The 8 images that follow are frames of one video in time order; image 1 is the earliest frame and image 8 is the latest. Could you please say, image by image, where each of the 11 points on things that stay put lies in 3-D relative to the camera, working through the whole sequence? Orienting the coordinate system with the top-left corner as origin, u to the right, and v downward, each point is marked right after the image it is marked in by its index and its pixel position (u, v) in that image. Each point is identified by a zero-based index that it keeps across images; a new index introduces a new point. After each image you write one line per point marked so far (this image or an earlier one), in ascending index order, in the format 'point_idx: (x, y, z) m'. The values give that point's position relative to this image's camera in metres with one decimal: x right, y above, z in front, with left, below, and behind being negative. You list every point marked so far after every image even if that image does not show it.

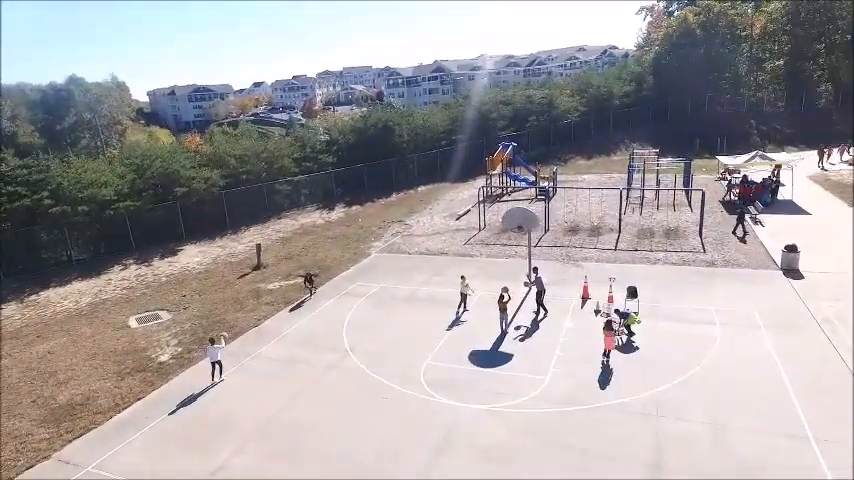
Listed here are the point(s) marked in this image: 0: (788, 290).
0: (+10.8, -1.6, +15.4) m
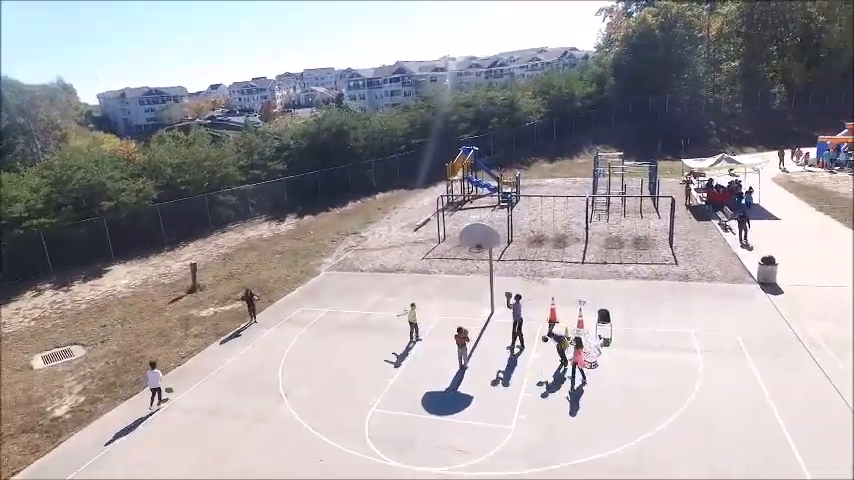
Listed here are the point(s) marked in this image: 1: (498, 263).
0: (+9.4, -1.9, +14.3) m
1: (+2.7, -0.9, +19.3) m
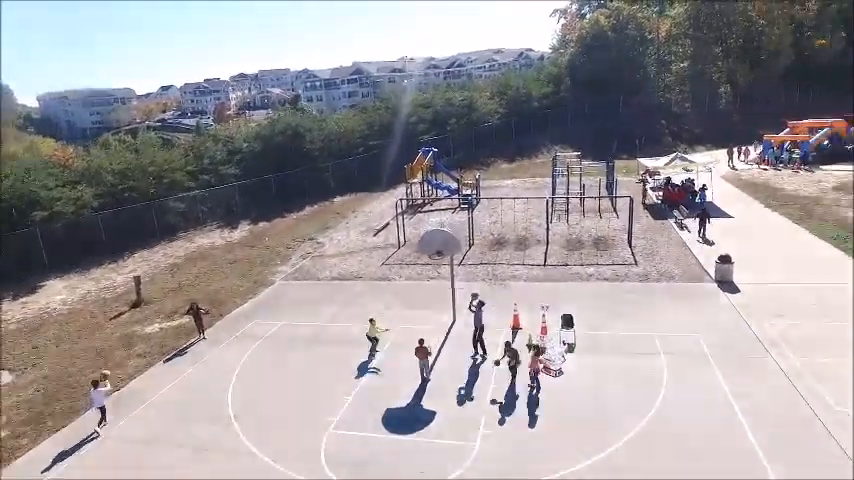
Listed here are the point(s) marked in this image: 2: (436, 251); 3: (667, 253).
0: (+8.3, -1.9, +14.4) m
1: (+1.2, -1.0, +18.9) m
2: (+0.2, -0.3, +14.2) m
3: (+8.7, -0.5, +18.7) m
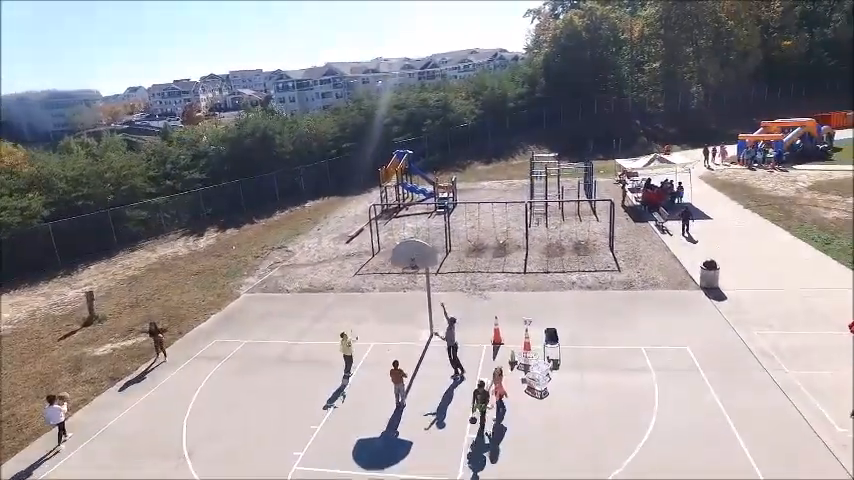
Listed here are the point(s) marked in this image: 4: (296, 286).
0: (+7.7, -2.0, +13.8) m
1: (+0.3, -1.3, +18.0) m
2: (-0.4, -0.6, +13.3) m
3: (+7.8, -0.7, +18.1) m
4: (-4.8, -1.7, +18.8) m
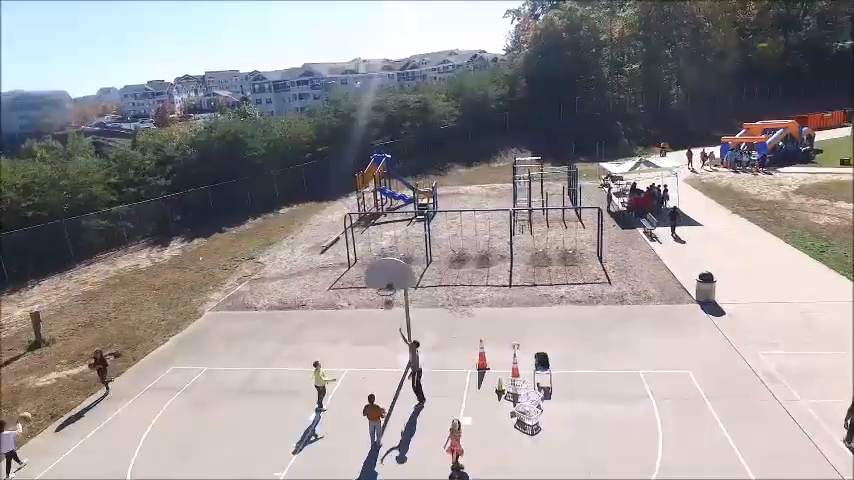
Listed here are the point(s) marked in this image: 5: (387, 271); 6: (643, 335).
0: (+7.2, -2.3, +12.9) m
1: (-0.3, -1.7, +16.8) m
2: (-0.9, -1.0, +12.1) m
3: (+7.1, -1.0, +17.2) m
4: (-5.5, -2.1, +17.5) m
5: (-1.0, -0.7, +12.1) m
6: (+5.5, -2.4, +13.1) m
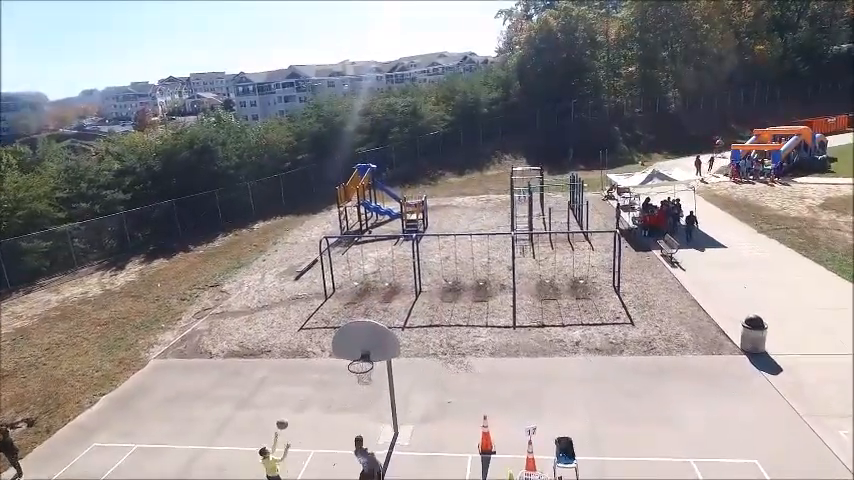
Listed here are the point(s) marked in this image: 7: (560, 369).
0: (+6.9, -3.2, +10.3) m
1: (-0.7, -2.6, +14.1) m
2: (-1.2, -1.8, +9.4) m
3: (+6.8, -1.8, +14.7) m
4: (-5.8, -3.0, +14.7) m
5: (-1.2, -1.5, +9.4) m
6: (+5.3, -3.2, +10.6) m
7: (+3.1, -3.0, +12.1) m
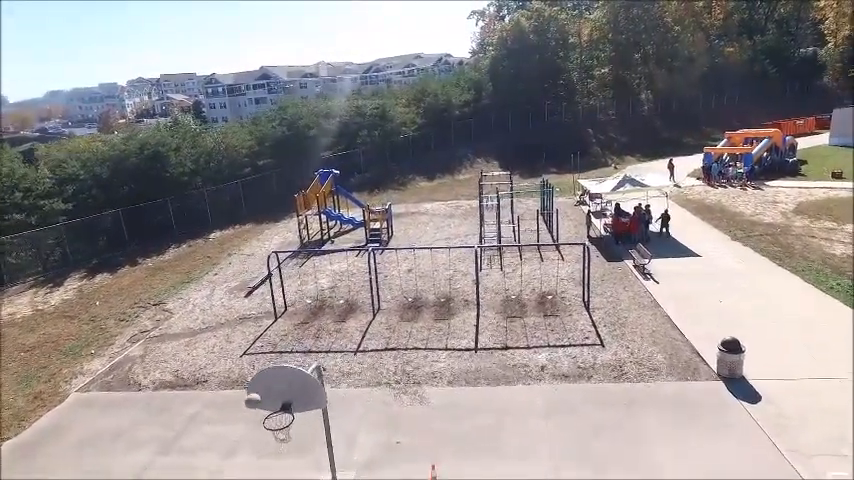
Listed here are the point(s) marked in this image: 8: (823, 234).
0: (+5.9, -3.5, +9.4) m
1: (-1.8, -3.0, +12.9) m
2: (-2.1, -2.3, +8.1) m
3: (+5.6, -2.2, +13.7) m
4: (-7.0, -3.5, +13.2) m
5: (-2.1, -2.0, +8.2) m
6: (+4.3, -3.6, +9.6) m
7: (+2.0, -3.4, +11.0) m
8: (+14.9, +0.2, +19.5) m
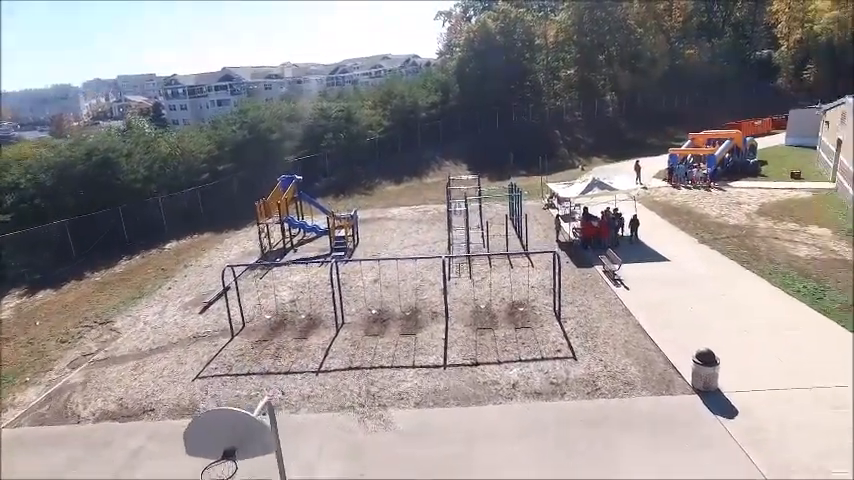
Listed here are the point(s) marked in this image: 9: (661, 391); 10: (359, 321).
0: (+5.3, -3.7, +9.0) m
1: (-2.6, -3.3, +12.1) m
2: (-2.7, -2.6, +7.3) m
3: (+4.8, -2.4, +13.4) m
4: (-7.8, -3.9, +12.2) m
5: (-2.7, -2.3, +7.4) m
6: (+3.7, -3.8, +9.1) m
7: (+1.4, -3.6, +10.4) m
8: (+13.7, +0.2, +19.6) m
9: (+4.9, -3.1, +10.9) m
10: (-2.0, -2.4, +15.1) m
